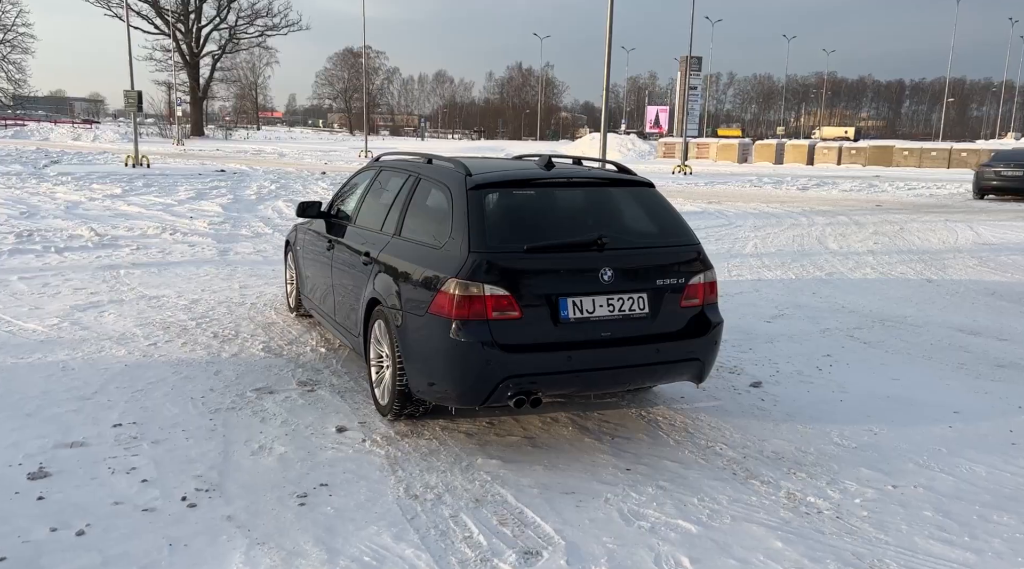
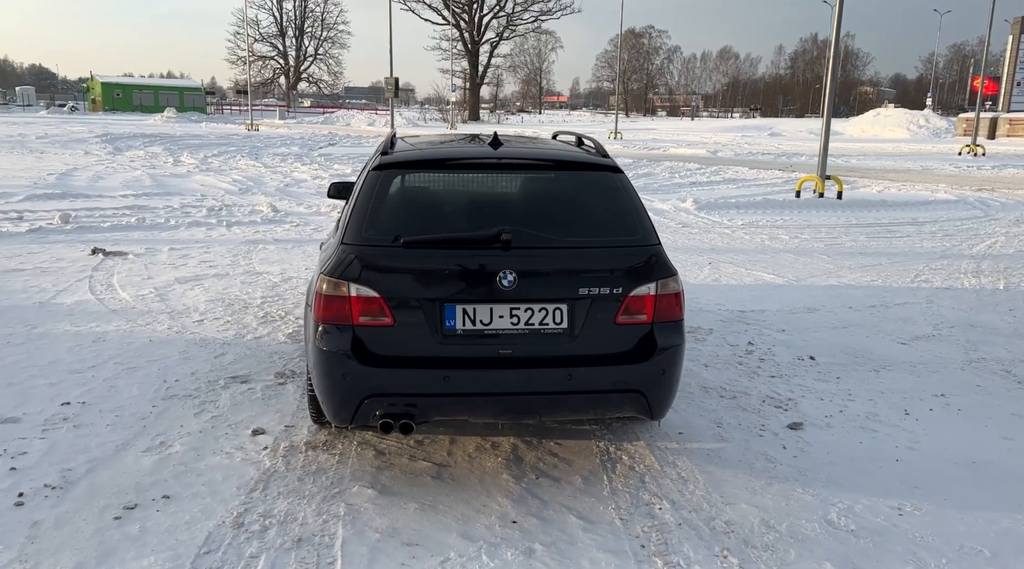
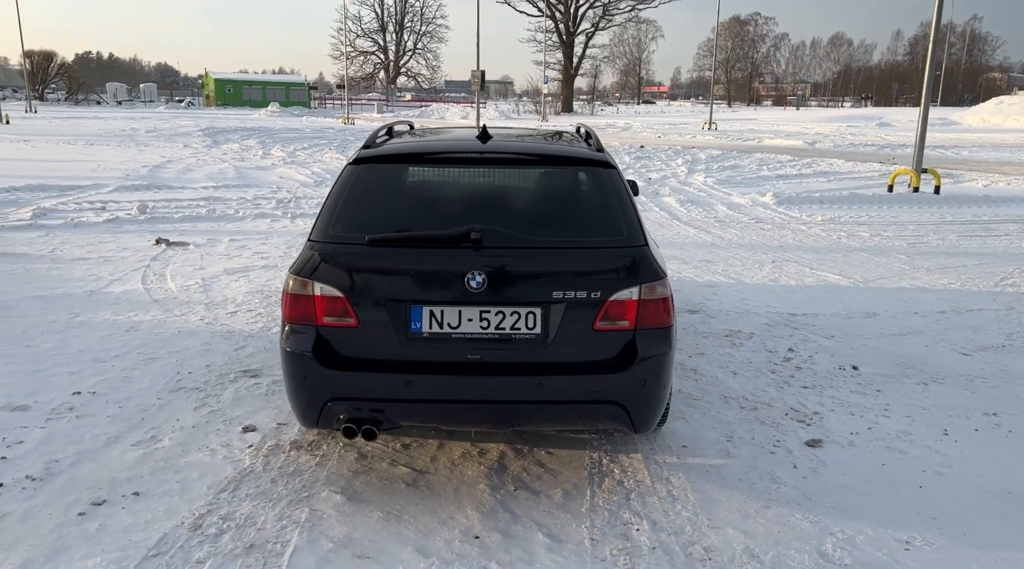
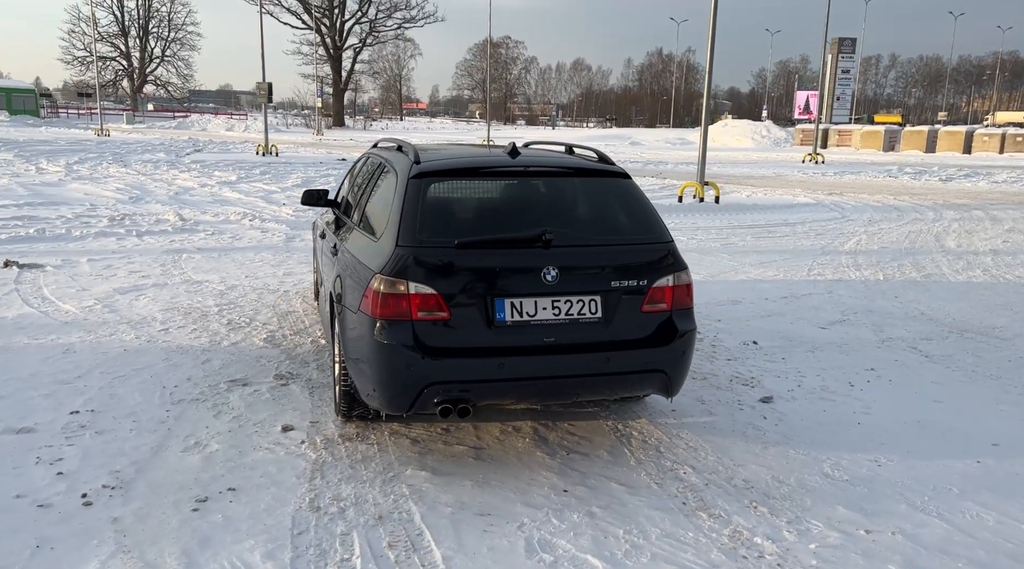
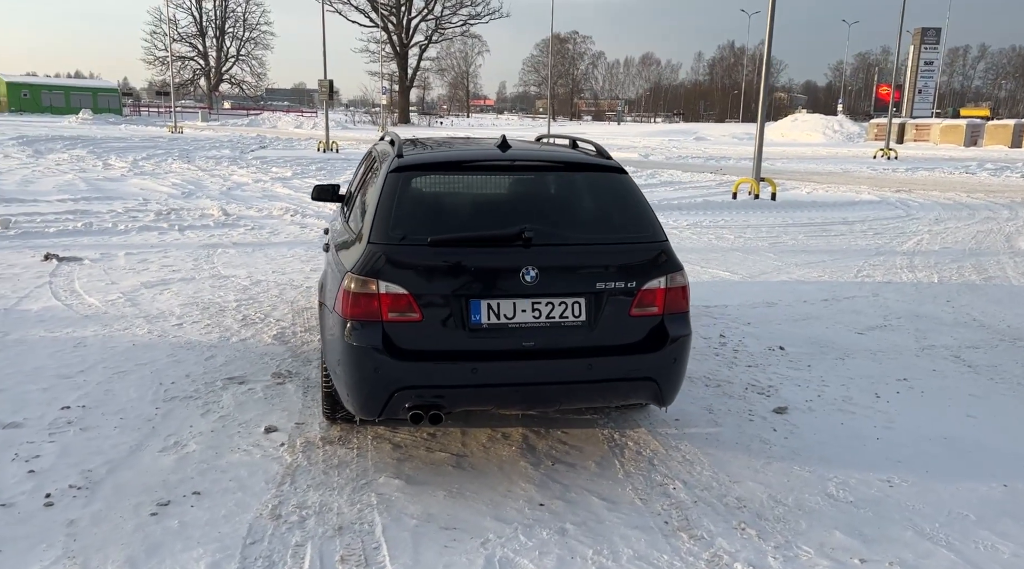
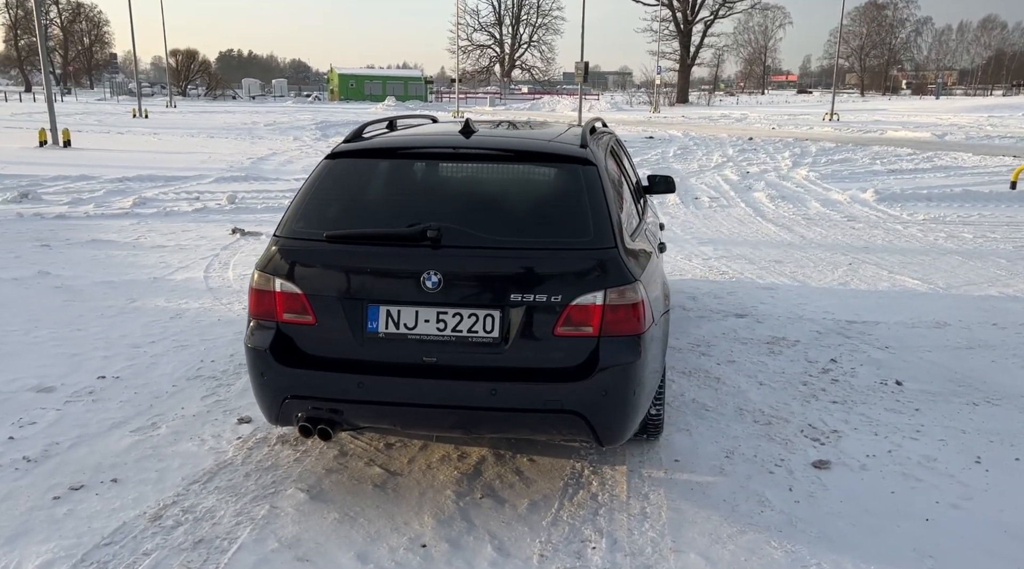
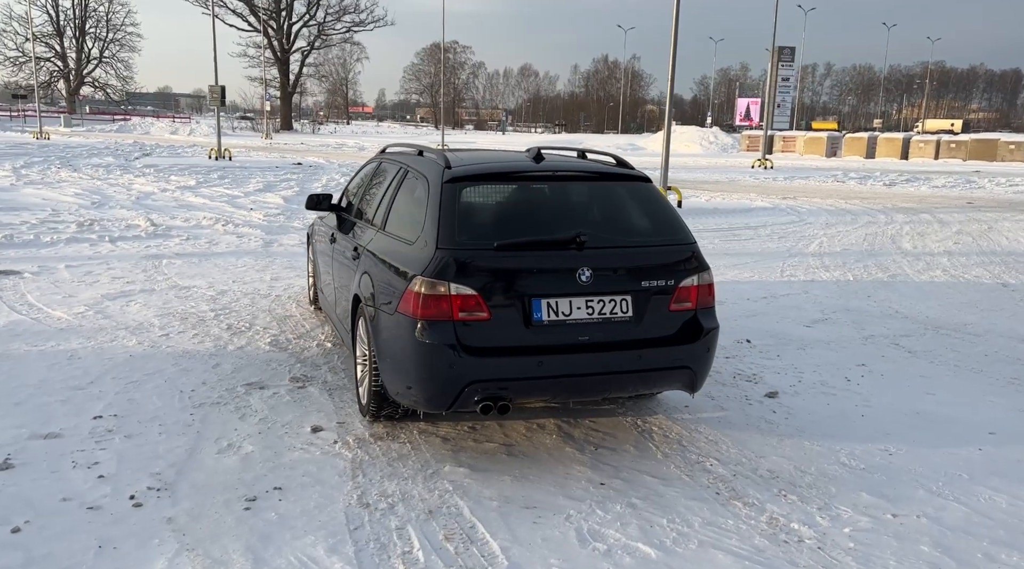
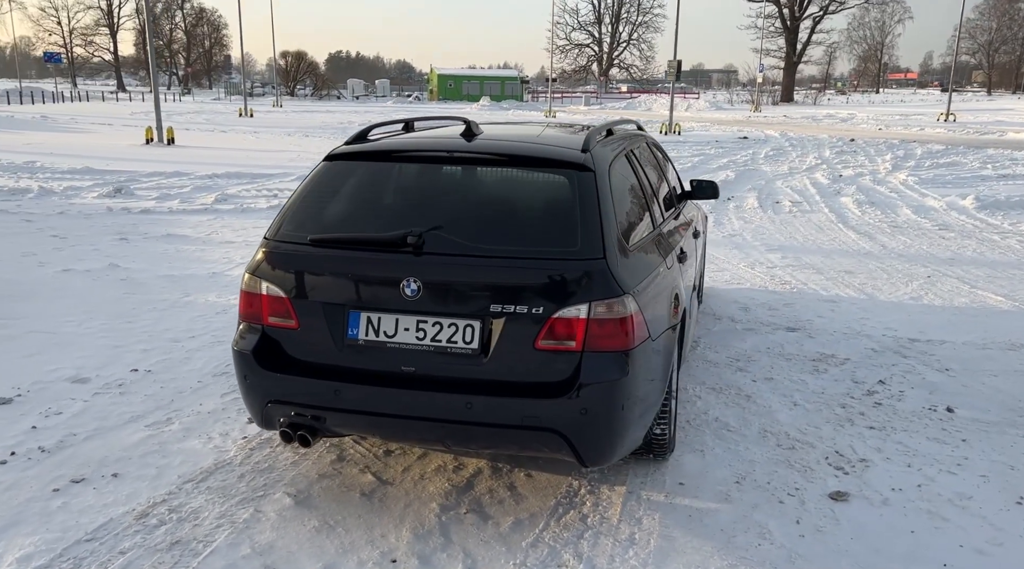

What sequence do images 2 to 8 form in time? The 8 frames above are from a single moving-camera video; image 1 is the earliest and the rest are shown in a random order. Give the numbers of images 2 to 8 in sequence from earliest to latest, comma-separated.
7, 4, 5, 2, 3, 6, 8
